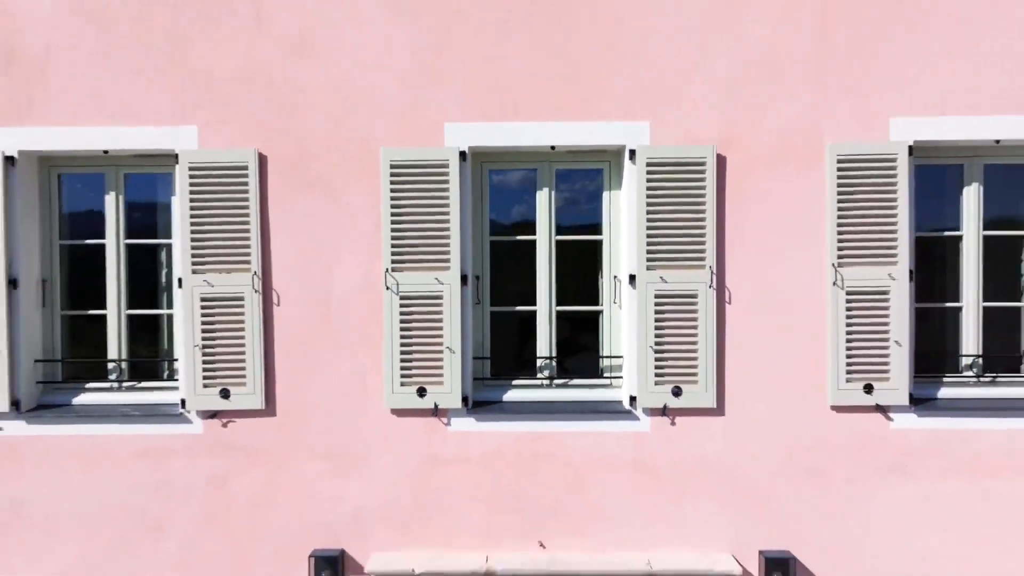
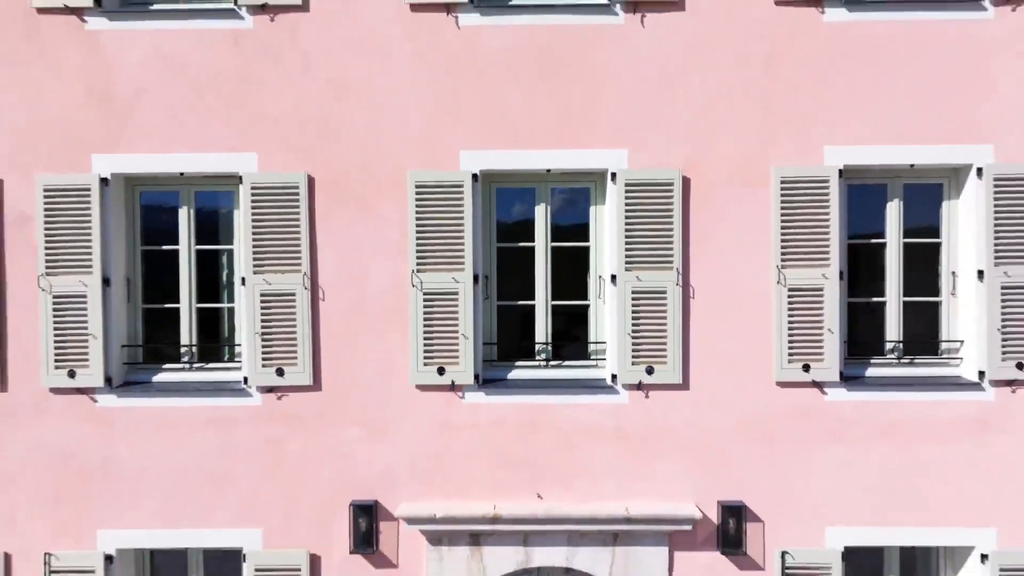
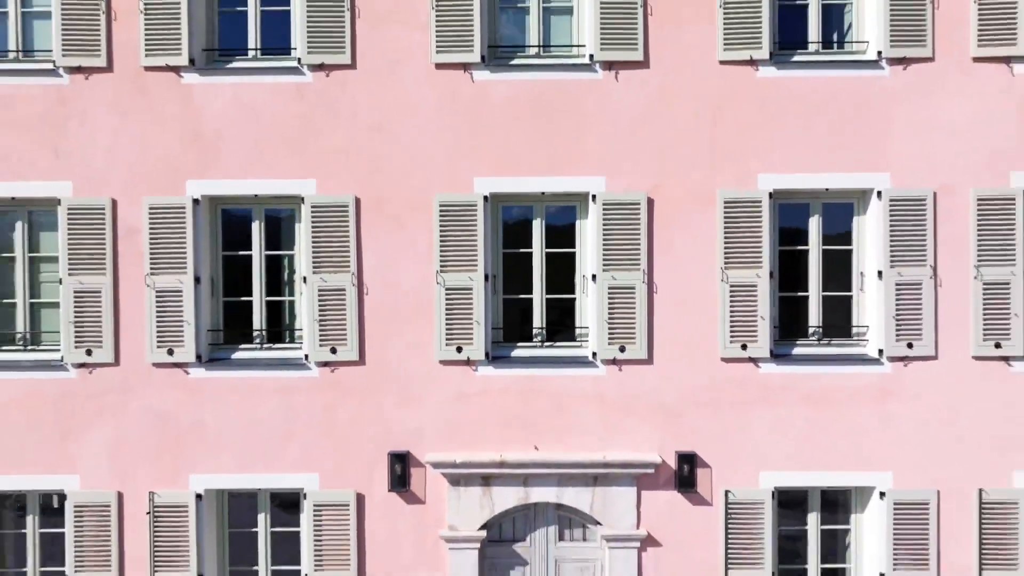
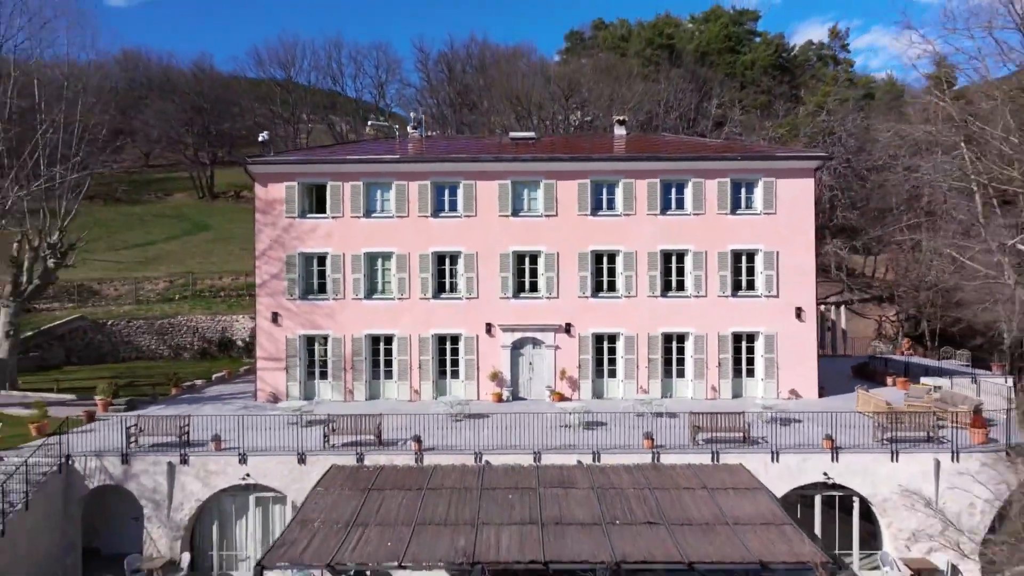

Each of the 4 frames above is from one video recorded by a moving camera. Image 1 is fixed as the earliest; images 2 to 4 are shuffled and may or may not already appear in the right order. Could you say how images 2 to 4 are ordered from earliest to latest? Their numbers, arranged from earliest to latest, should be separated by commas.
2, 3, 4
